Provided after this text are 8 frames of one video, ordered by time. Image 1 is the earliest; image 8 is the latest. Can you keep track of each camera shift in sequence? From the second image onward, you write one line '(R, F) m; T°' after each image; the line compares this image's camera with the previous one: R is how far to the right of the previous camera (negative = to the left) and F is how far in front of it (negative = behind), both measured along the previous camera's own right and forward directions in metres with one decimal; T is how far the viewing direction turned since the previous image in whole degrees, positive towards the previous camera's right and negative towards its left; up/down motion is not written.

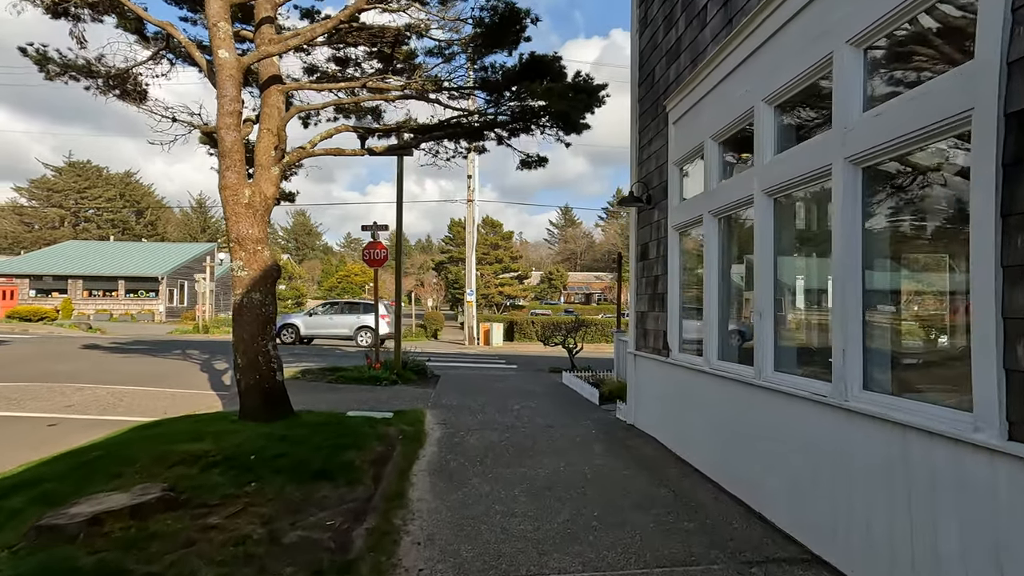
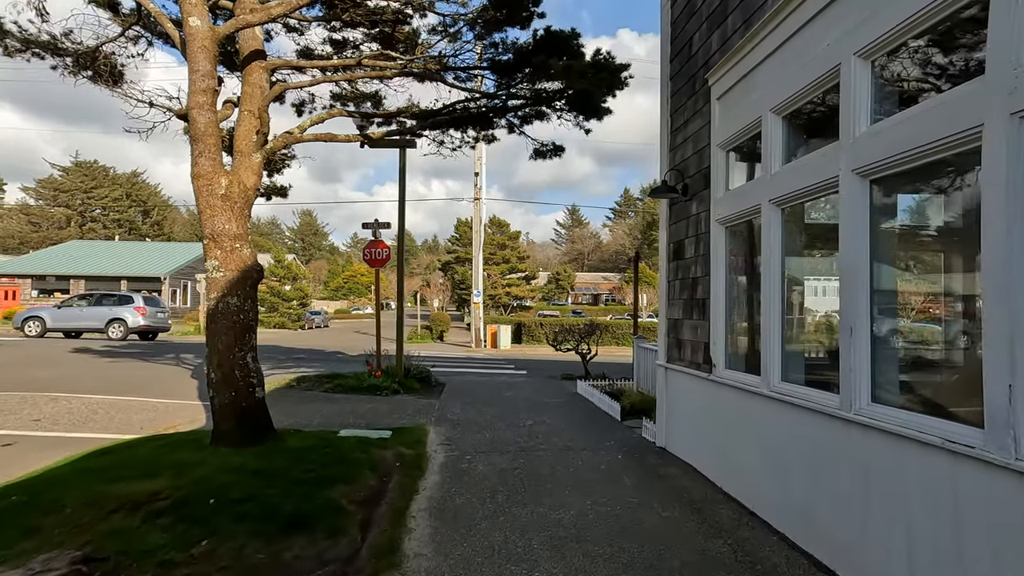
(-0.1, +0.8) m; -1°
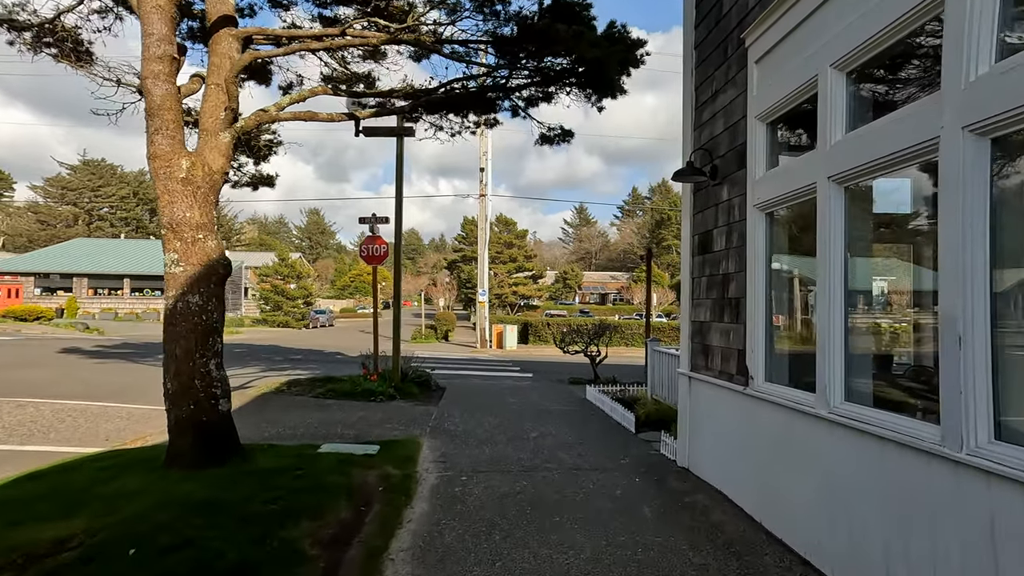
(0.0, +0.7) m; -1°
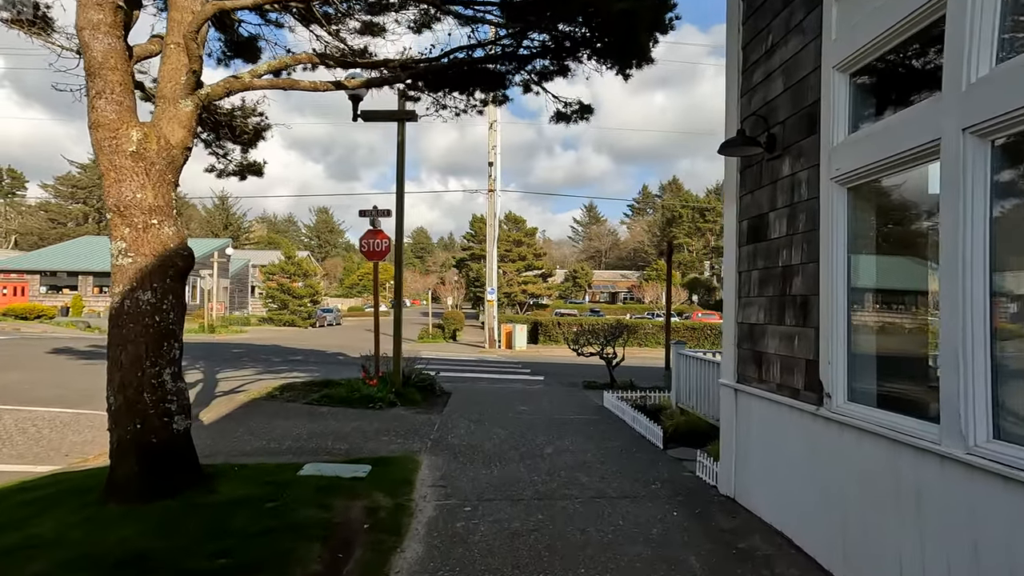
(0.0, +0.8) m; -1°
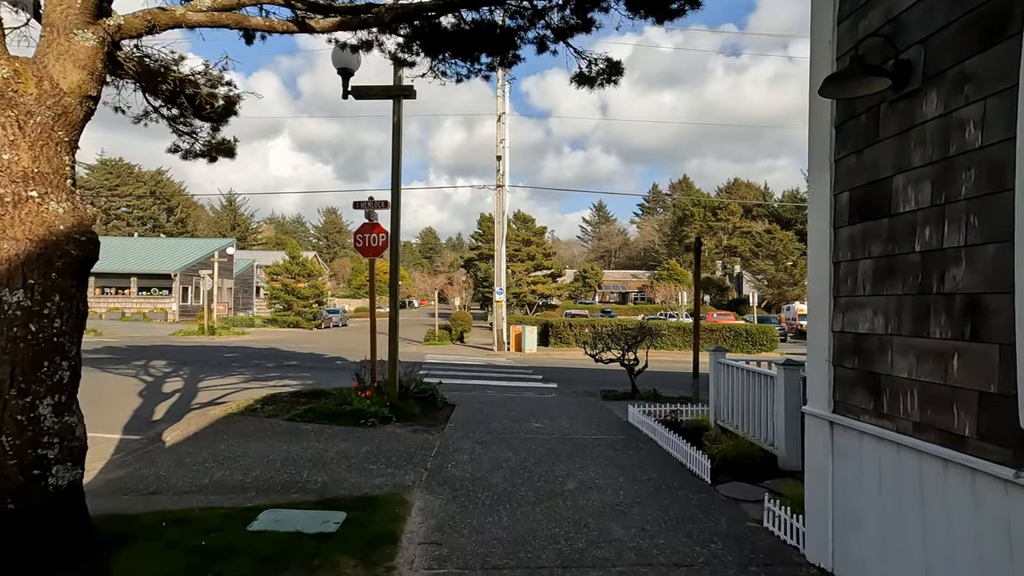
(0.0, +1.2) m; -1°
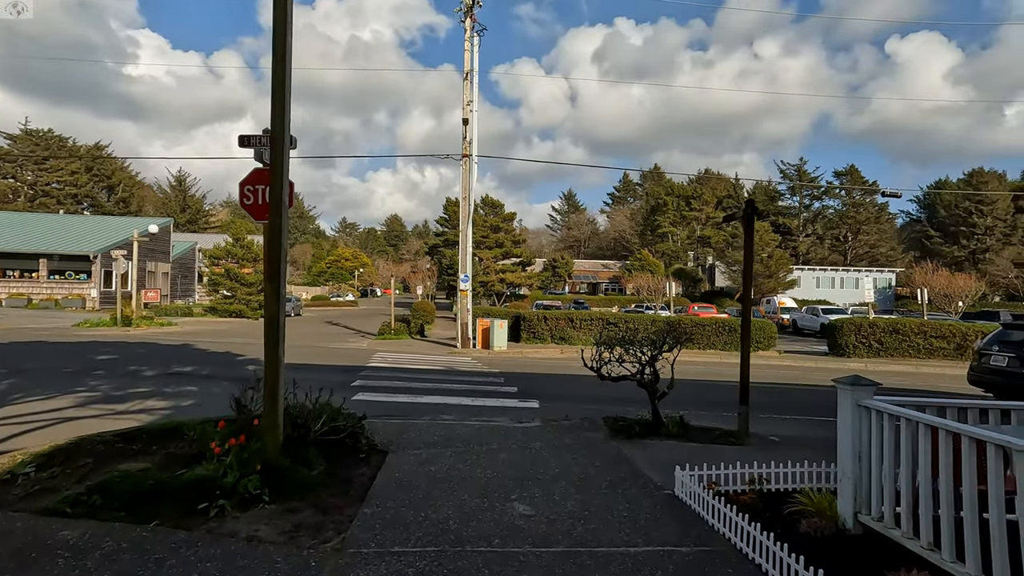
(0.0, +3.8) m; +3°
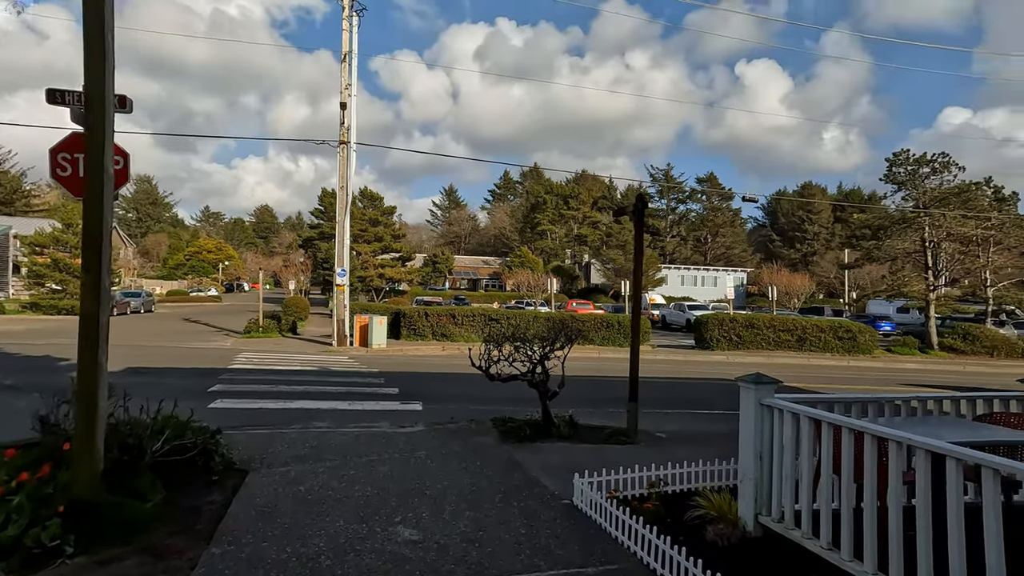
(0.0, +0.6) m; +11°
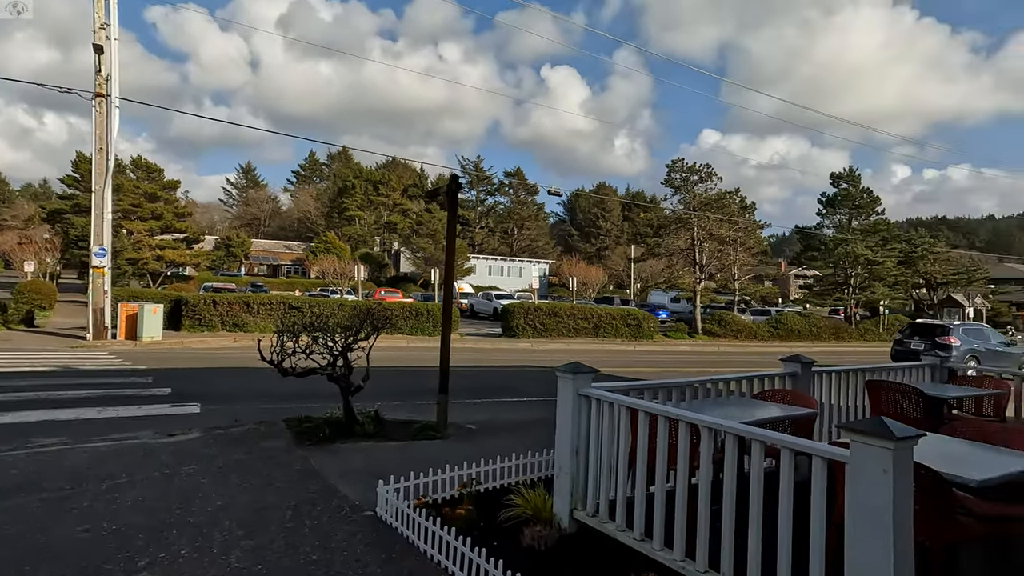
(+0.1, +0.6) m; +18°
